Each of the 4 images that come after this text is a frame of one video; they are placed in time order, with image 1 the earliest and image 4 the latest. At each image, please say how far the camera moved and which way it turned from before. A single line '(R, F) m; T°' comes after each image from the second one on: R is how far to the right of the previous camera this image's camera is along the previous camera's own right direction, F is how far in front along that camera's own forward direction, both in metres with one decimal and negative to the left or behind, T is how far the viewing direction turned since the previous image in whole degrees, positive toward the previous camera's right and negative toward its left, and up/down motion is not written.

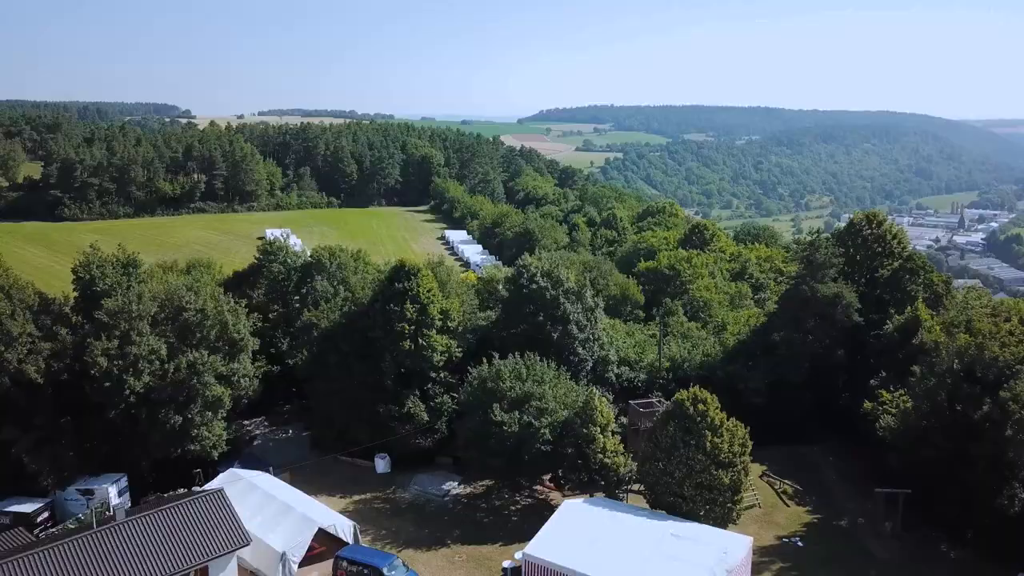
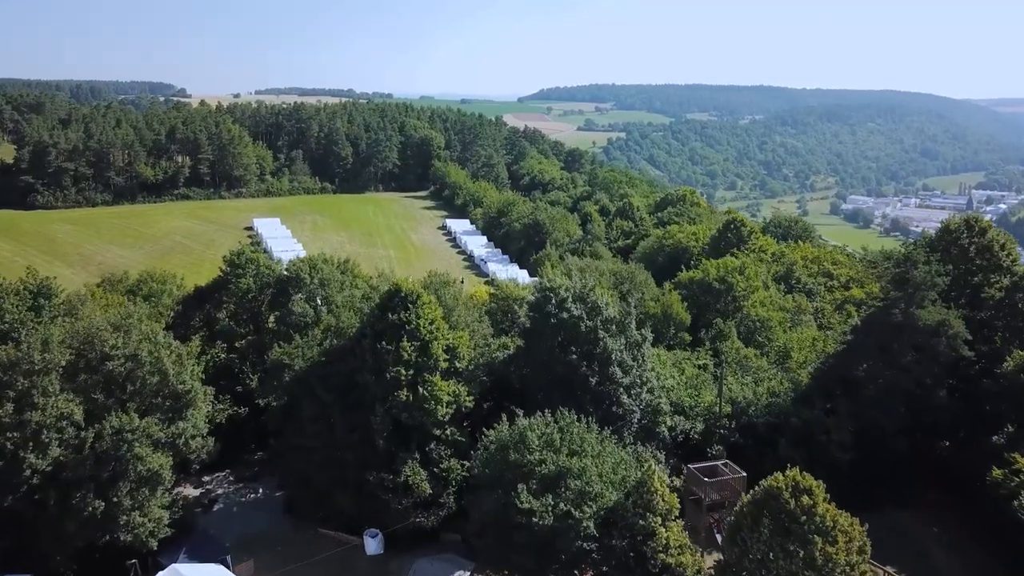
(-0.9, +7.8) m; 0°
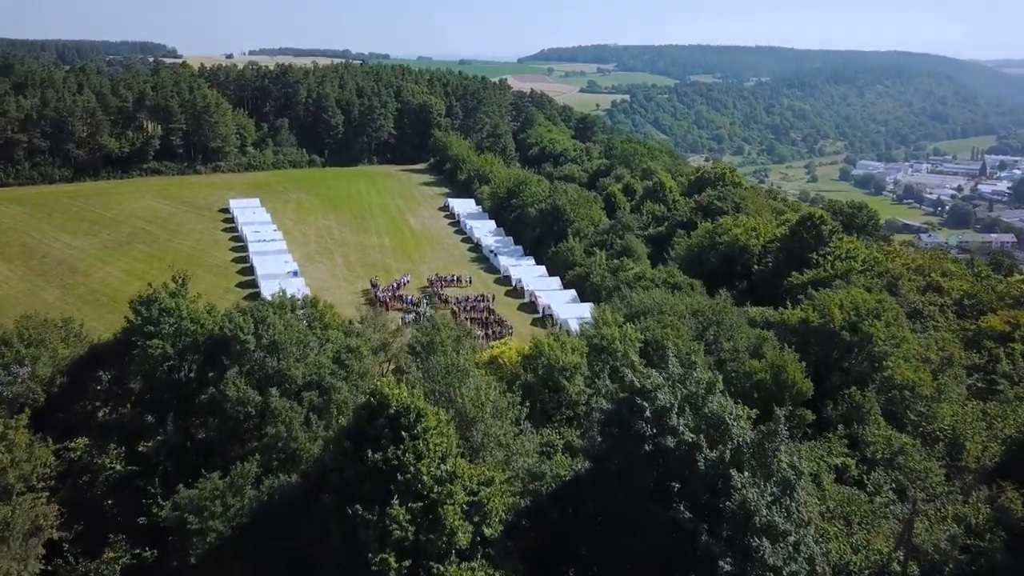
(-1.4, +12.0) m; 0°
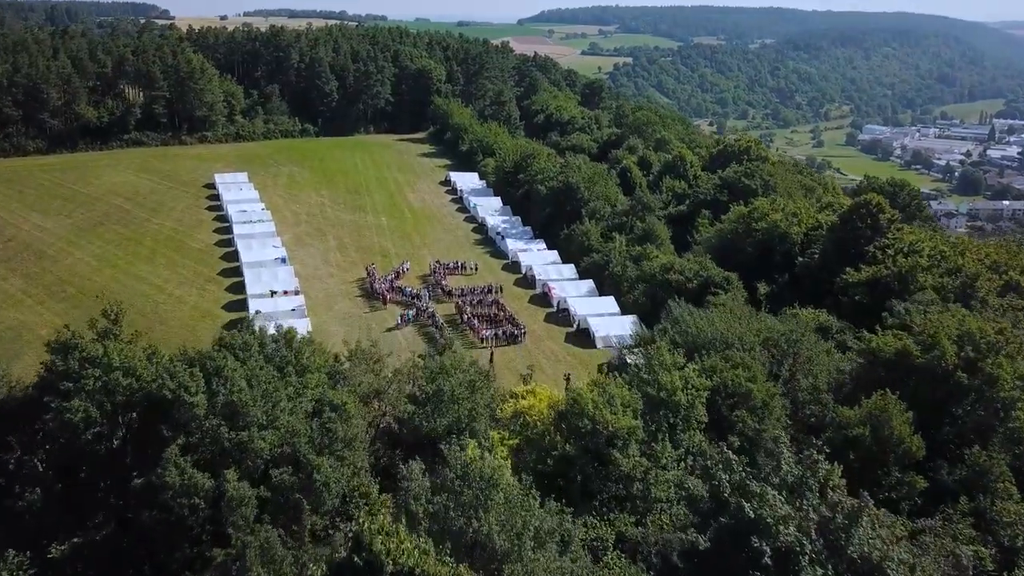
(-0.8, +5.8) m; 0°
